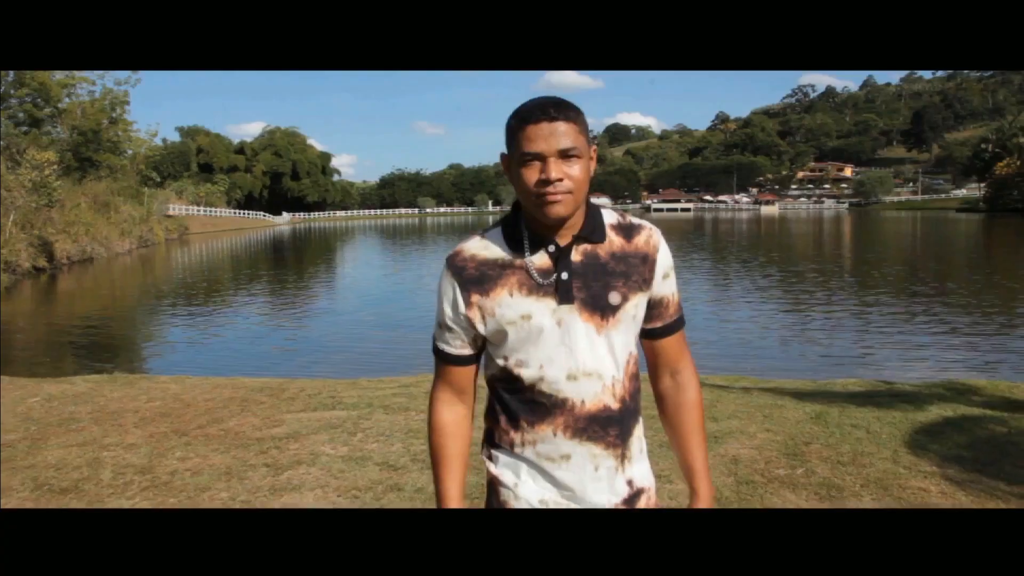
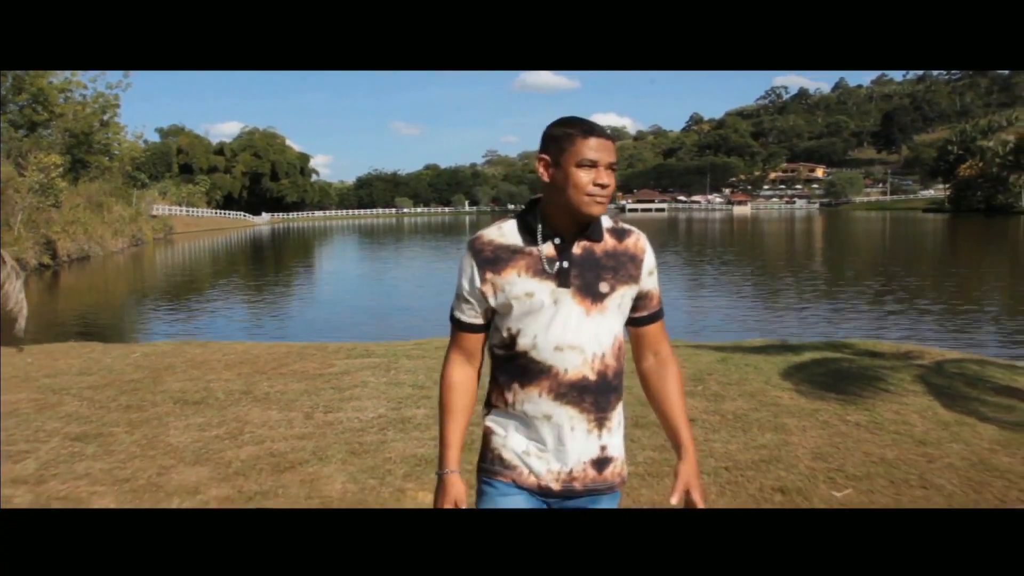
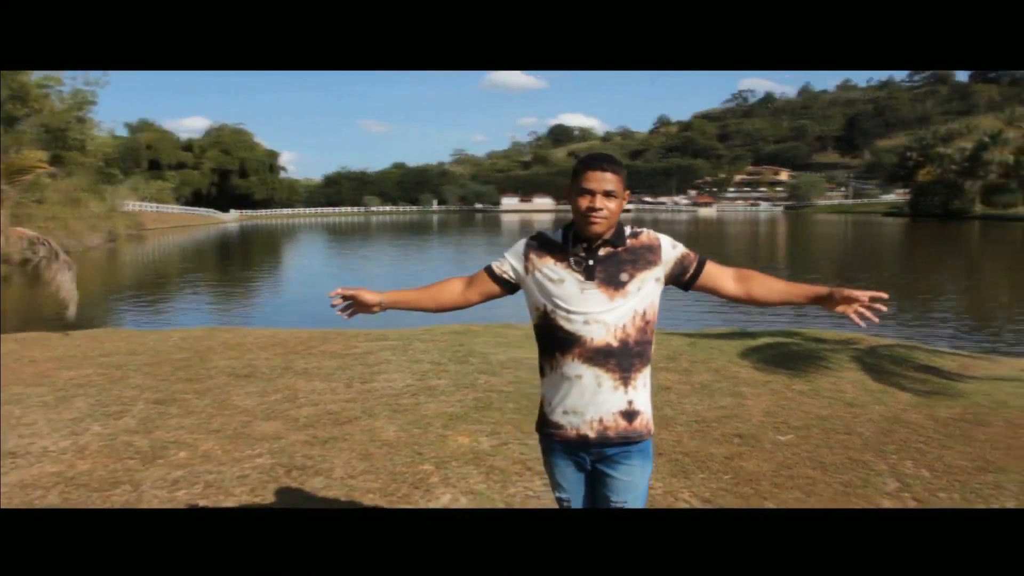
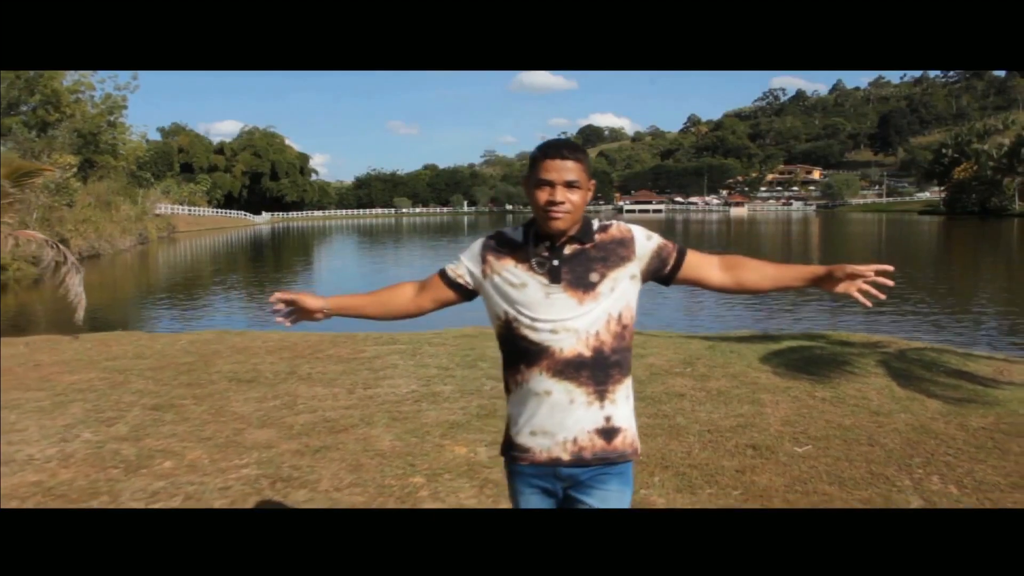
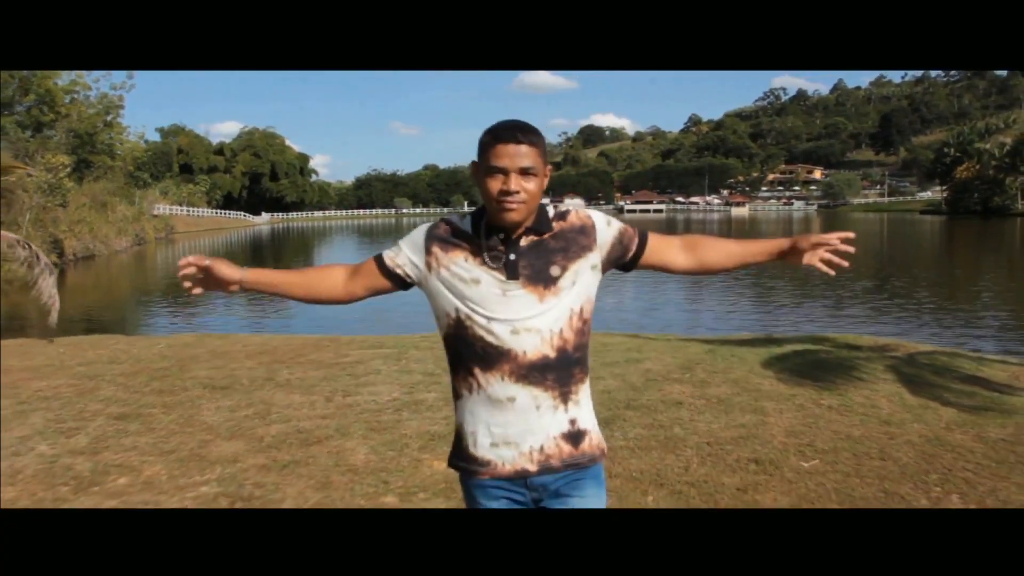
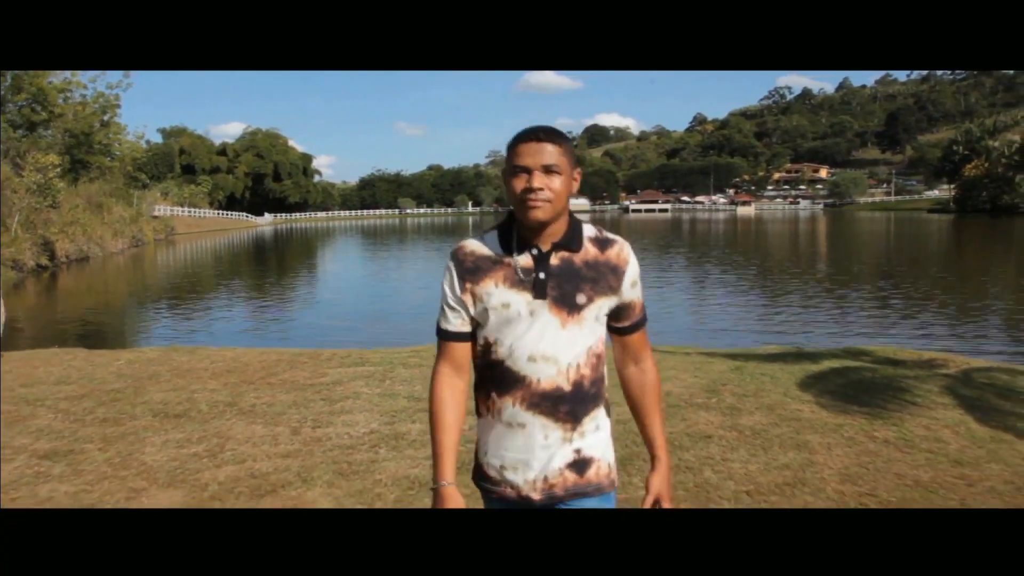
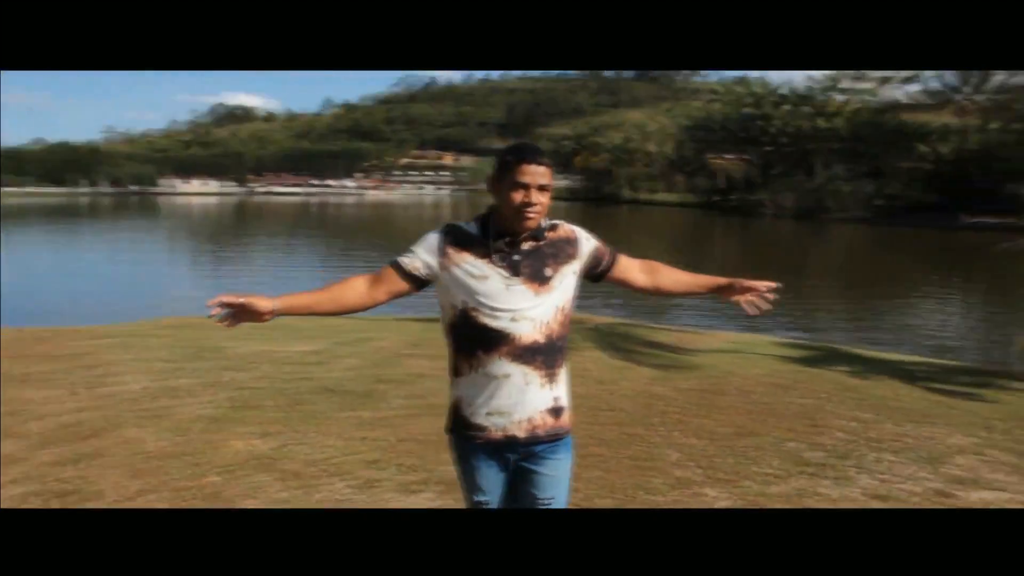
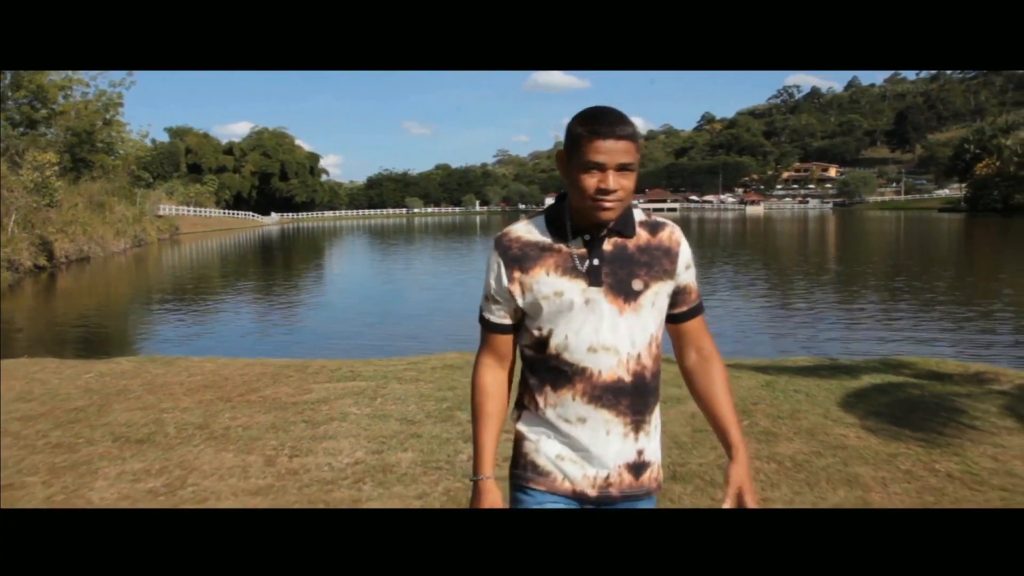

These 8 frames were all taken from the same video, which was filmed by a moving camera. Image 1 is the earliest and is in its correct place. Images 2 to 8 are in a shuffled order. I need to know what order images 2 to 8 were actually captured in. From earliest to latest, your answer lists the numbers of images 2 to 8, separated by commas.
8, 6, 2, 5, 4, 3, 7
